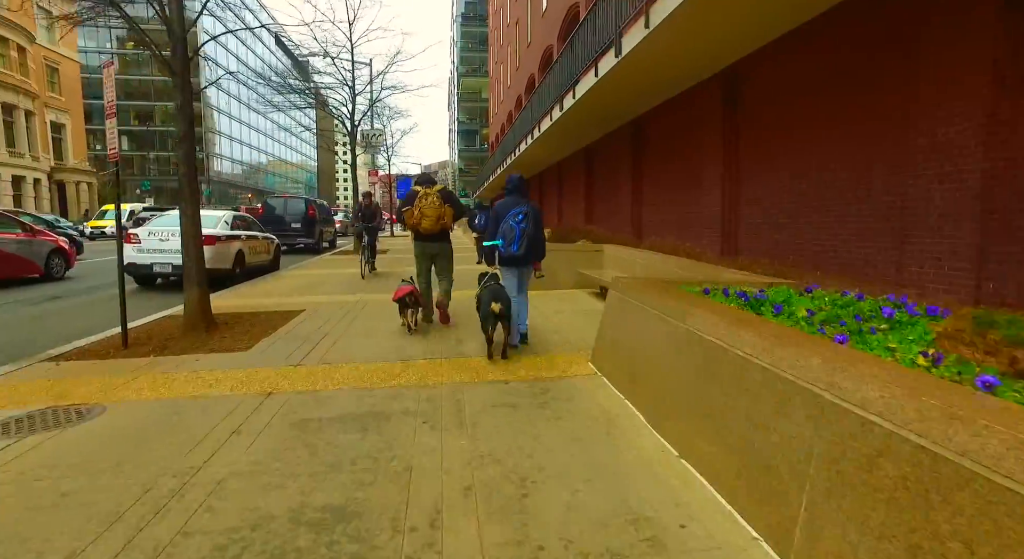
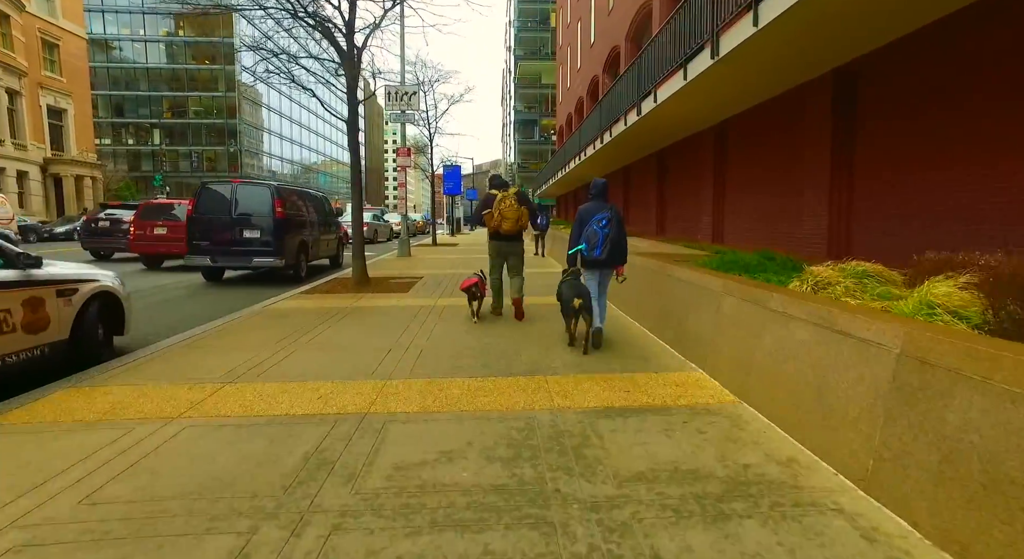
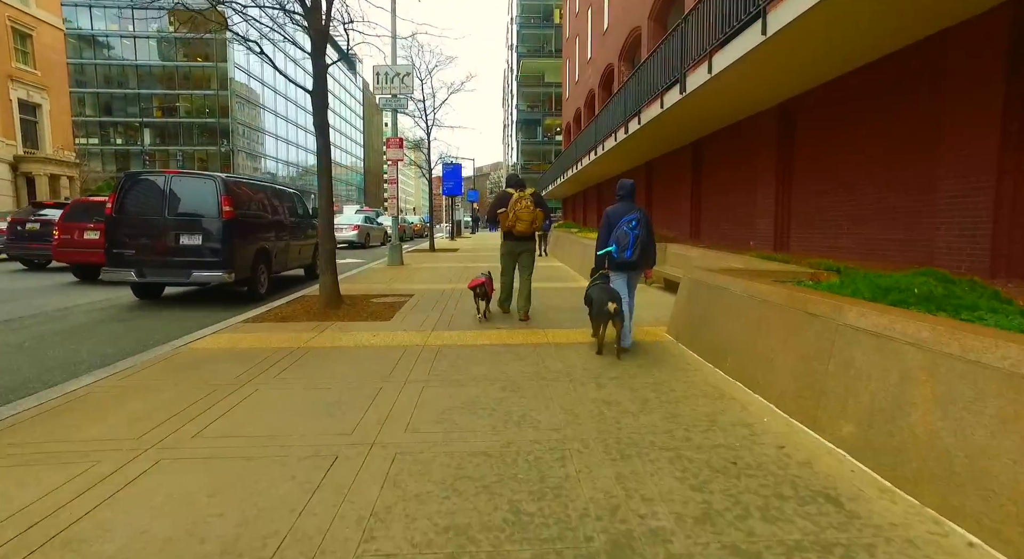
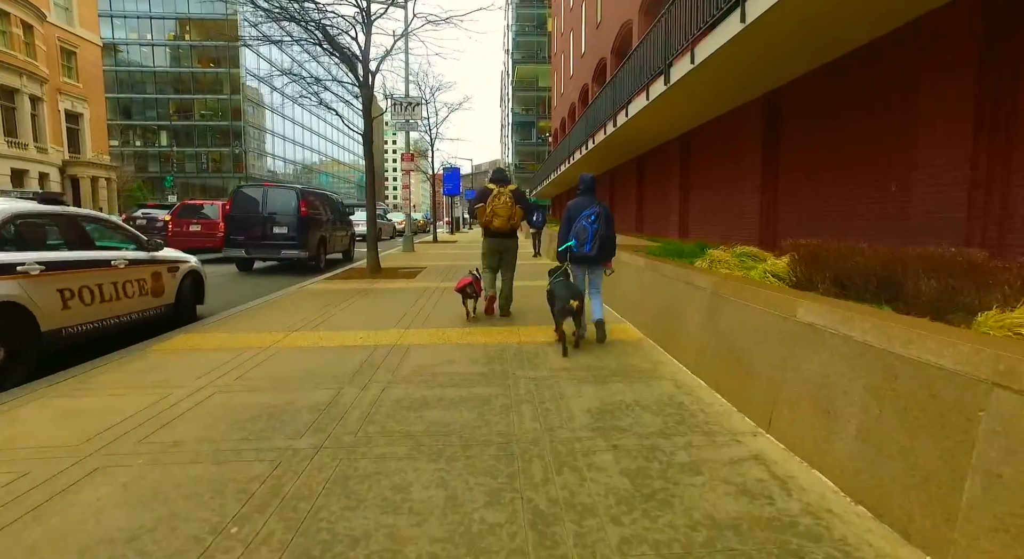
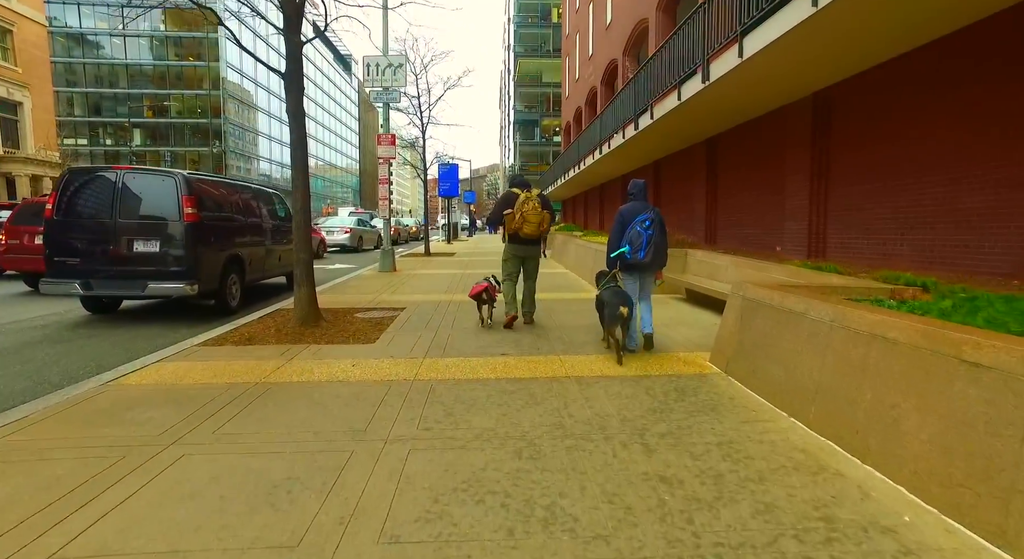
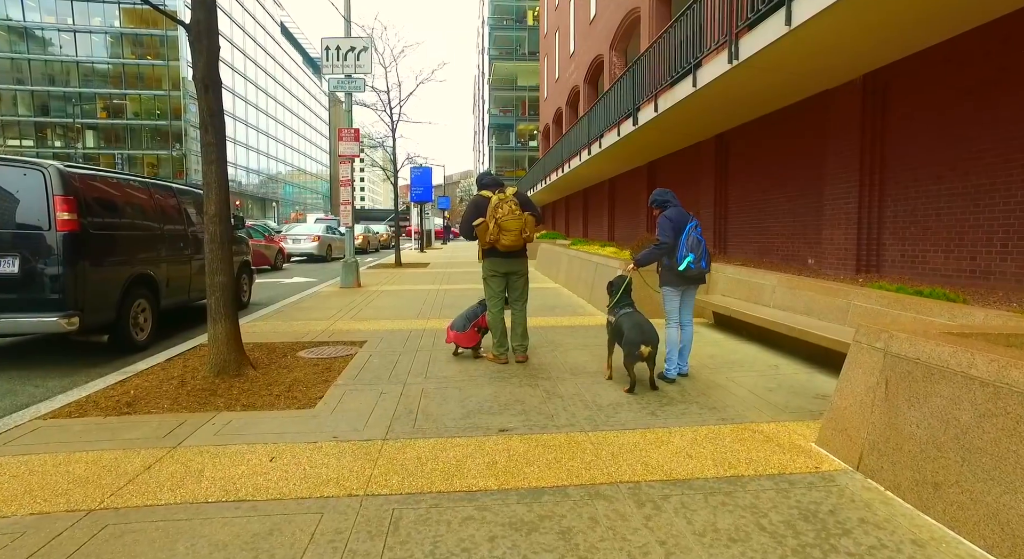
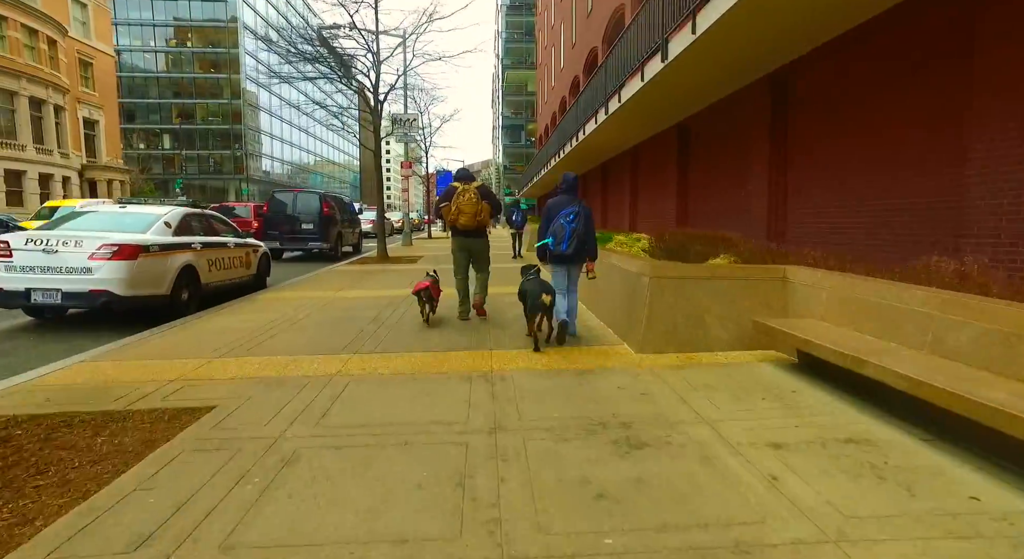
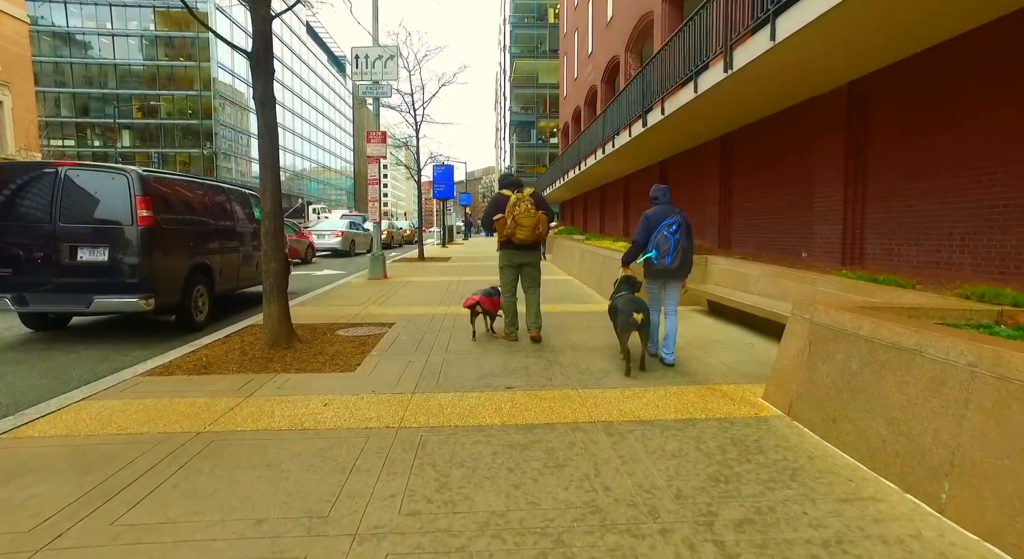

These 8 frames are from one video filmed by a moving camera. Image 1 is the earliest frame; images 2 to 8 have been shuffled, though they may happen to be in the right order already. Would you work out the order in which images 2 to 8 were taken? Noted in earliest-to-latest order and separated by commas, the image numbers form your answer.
7, 4, 2, 3, 5, 8, 6
